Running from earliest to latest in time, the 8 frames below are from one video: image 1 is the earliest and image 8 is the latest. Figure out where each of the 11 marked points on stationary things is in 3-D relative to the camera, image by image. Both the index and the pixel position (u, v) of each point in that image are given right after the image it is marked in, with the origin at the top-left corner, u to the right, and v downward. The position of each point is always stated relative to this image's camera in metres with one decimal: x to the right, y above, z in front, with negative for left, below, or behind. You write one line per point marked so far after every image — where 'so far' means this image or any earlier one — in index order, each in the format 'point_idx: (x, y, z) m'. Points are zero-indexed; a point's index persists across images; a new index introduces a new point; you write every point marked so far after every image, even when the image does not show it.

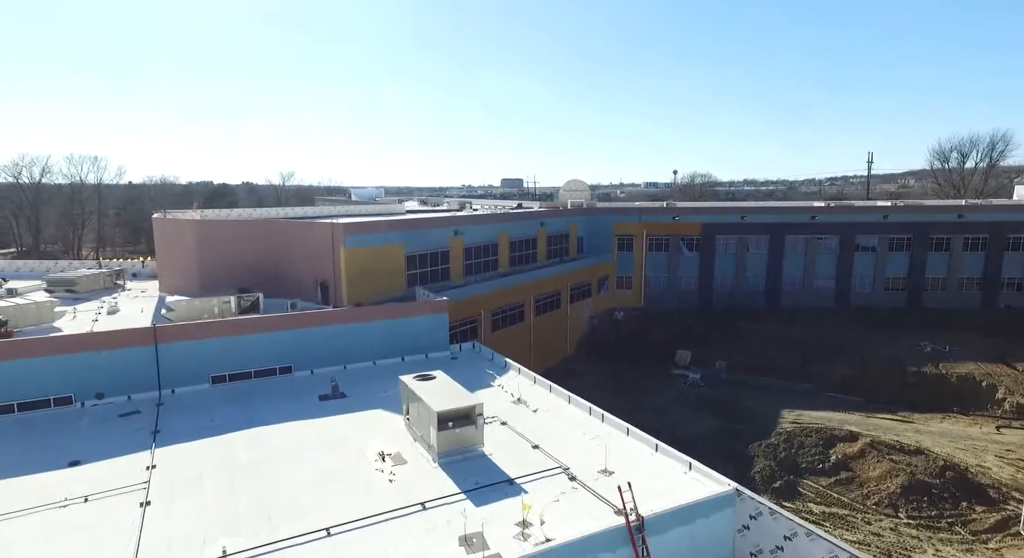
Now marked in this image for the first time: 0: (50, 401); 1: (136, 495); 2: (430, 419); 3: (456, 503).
0: (-14.3, -3.7, +19.9) m
1: (-8.7, -4.9, +14.5) m
2: (-2.2, -3.6, +16.2) m
3: (-1.3, -5.0, +13.8) m
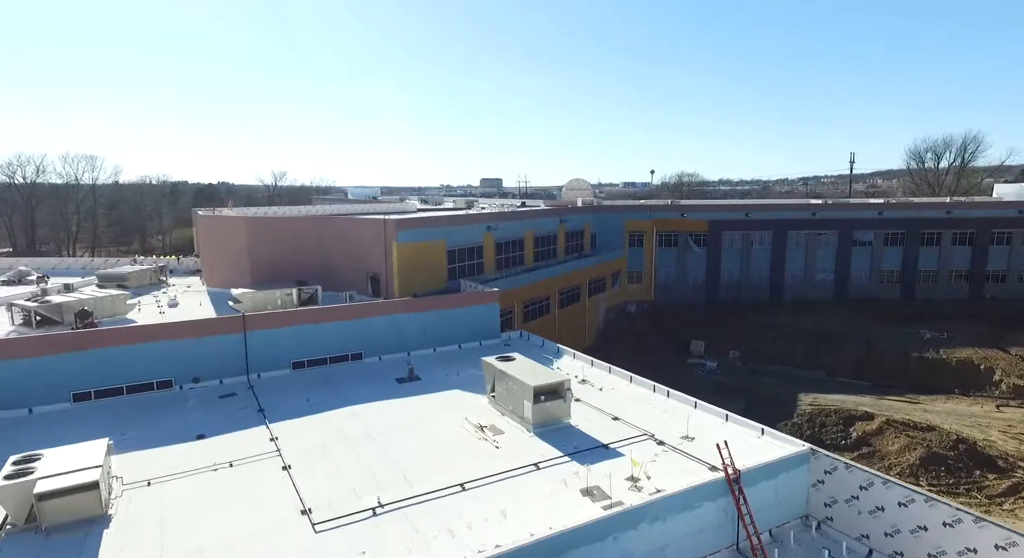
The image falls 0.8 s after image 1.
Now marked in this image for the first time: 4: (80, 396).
0: (-11.9, -3.5, +21.1) m
1: (-6.1, -4.6, +15.9) m
2: (+0.3, -3.2, +17.9) m
3: (+1.3, -4.6, +15.5) m
4: (-13.6, -3.7, +20.1) m
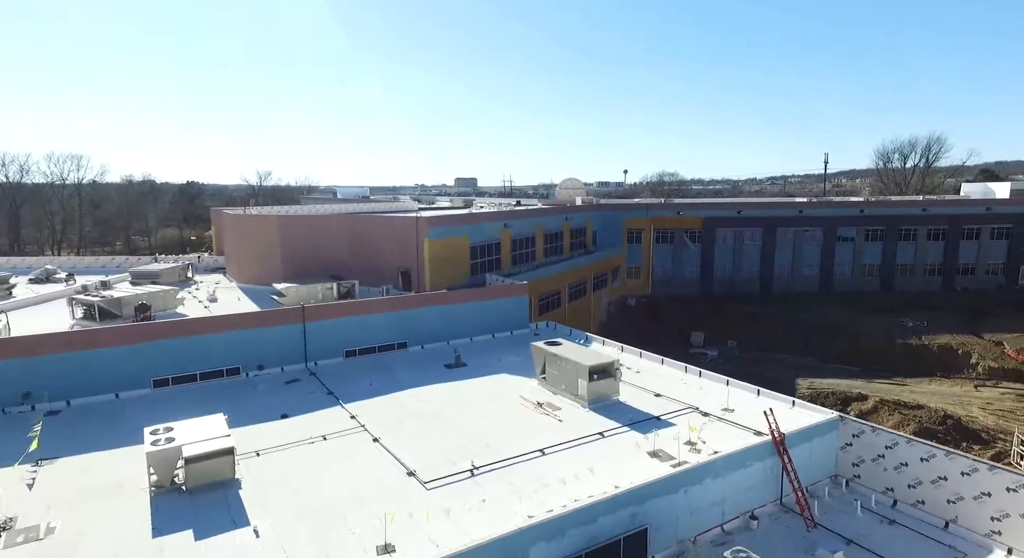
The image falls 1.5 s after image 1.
0: (-10.2, -3.2, +22.5) m
1: (-4.2, -4.3, +17.6) m
2: (+2.1, -2.9, +19.8) m
3: (+3.2, -4.3, +17.5) m
4: (-11.9, -3.5, +21.4) m
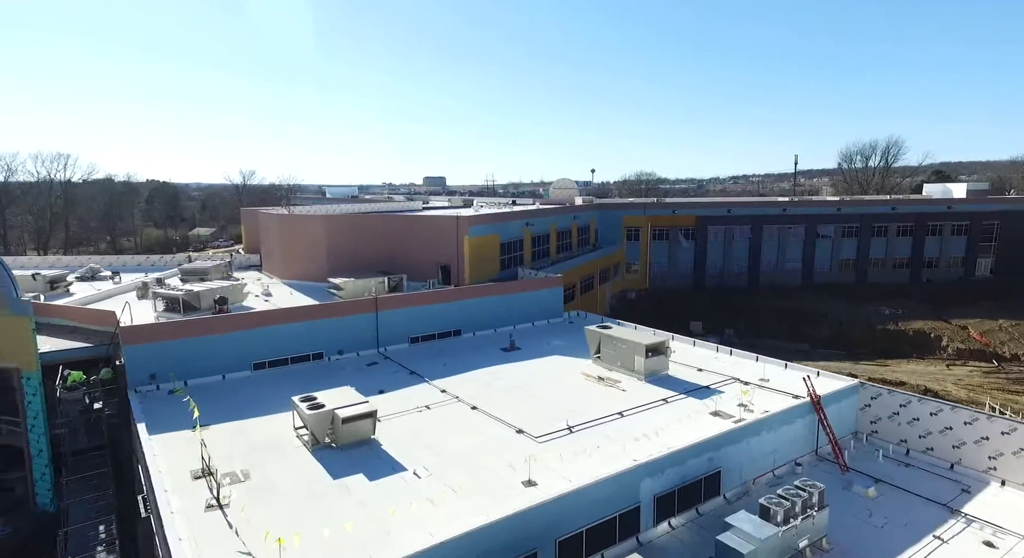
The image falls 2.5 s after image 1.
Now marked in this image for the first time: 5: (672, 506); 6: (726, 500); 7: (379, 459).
0: (-8.0, -3.0, +24.8) m
1: (-1.7, -4.1, +20.3) m
2: (+4.5, -2.6, +22.8) m
3: (+5.7, -3.9, +20.6) m
4: (-9.6, -3.3, +23.7) m
5: (+4.1, -5.9, +16.1) m
6: (+6.0, -6.1, +17.3) m
7: (-3.5, -4.7, +16.3) m
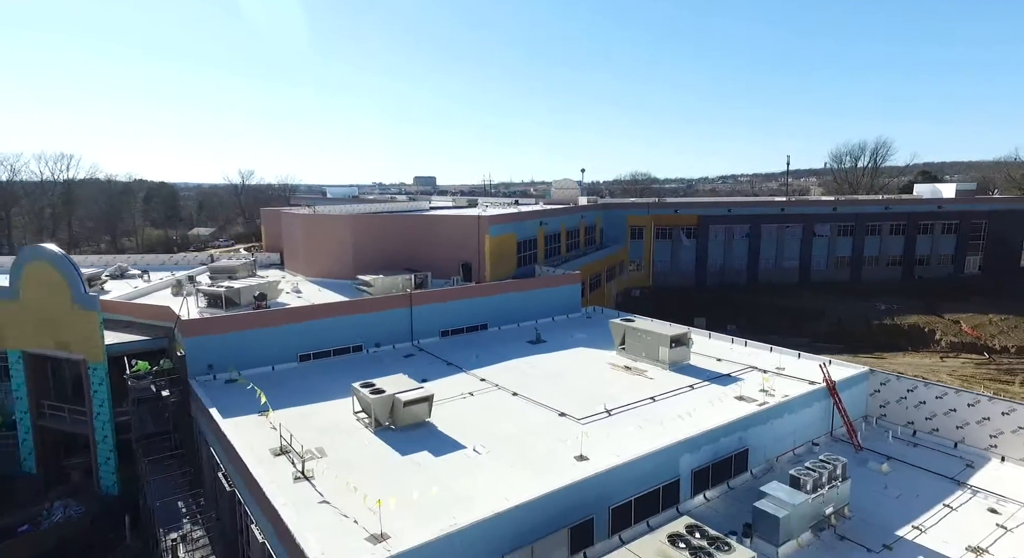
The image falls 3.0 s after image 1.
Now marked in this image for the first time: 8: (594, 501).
0: (-6.7, -2.8, +26.2) m
1: (-0.4, -3.9, +21.7) m
2: (+5.7, -2.4, +24.4) m
3: (+7.0, -3.7, +22.2) m
4: (-8.3, -3.1, +25.0) m
5: (+5.5, -5.7, +17.7) m
6: (+7.3, -5.9, +18.9) m
7: (-2.1, -4.6, +17.7) m
8: (+2.0, -5.4, +15.3) m
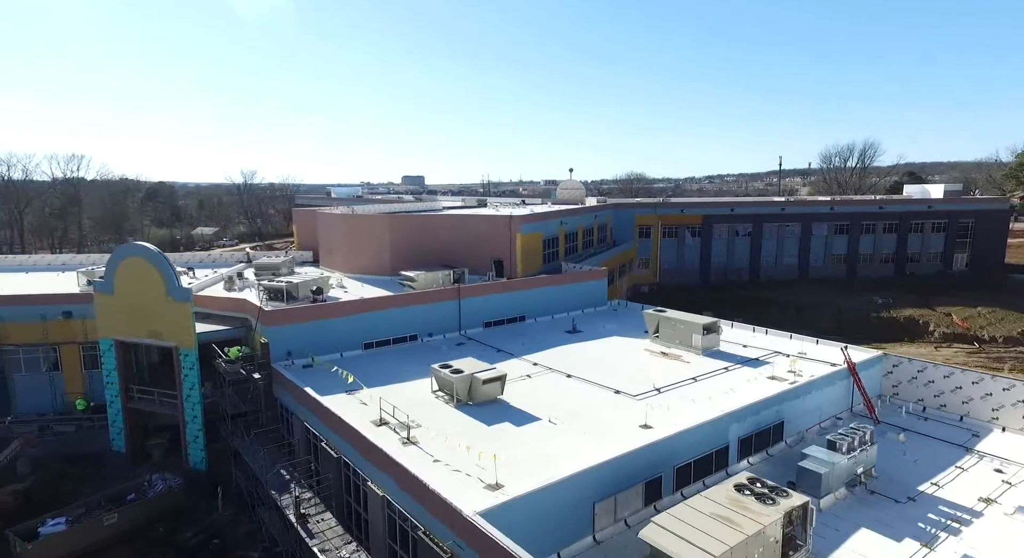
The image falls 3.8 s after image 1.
0: (-4.8, -2.6, +28.4) m
1: (+1.7, -3.6, +24.1) m
2: (+7.8, -2.1, +26.9) m
3: (+9.1, -3.5, +24.7) m
4: (-6.3, -2.9, +27.2) m
5: (+7.7, -5.4, +20.1) m
6: (+9.5, -5.6, +21.4) m
7: (+0.1, -4.3, +20.0) m
8: (+4.3, -5.2, +17.6) m
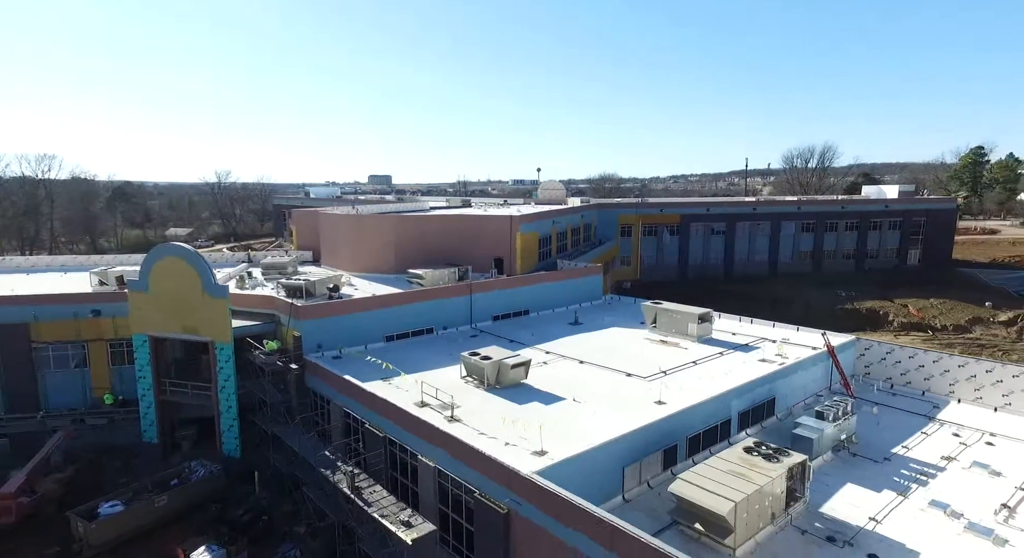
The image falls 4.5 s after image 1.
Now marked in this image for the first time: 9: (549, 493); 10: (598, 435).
0: (-4.3, -2.4, +30.4) m
1: (+2.4, -3.4, +26.4) m
2: (+8.3, -1.9, +29.5) m
3: (+9.8, -3.2, +27.4) m
4: (-5.8, -2.7, +29.1) m
5: (+8.6, -5.2, +22.8) m
6: (+10.3, -5.4, +24.2) m
7: (+1.0, -4.1, +22.3) m
8: (+5.3, -4.9, +20.1) m
9: (+0.9, -5.2, +15.3) m
10: (+2.6, -4.7, +18.8) m
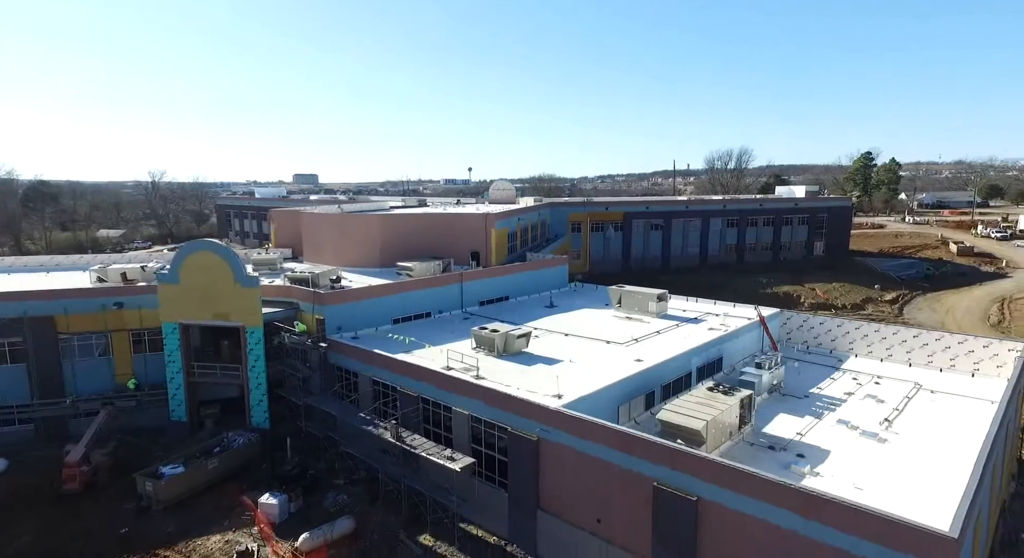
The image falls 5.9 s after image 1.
0: (-4.9, -1.9, +34.8) m
1: (+2.2, -2.8, +31.6) m
2: (+7.7, -1.1, +35.4) m
3: (+9.4, -2.4, +33.5) m
4: (-6.2, -2.2, +33.3) m
5: (+8.8, -4.4, +28.8) m
6: (+10.4, -4.6, +30.3) m
7: (+1.3, -3.5, +27.4) m
8: (+5.8, -4.2, +25.7) m
9: (+2.0, -4.6, +20.4) m
10: (+3.3, -4.0, +24.1) m
